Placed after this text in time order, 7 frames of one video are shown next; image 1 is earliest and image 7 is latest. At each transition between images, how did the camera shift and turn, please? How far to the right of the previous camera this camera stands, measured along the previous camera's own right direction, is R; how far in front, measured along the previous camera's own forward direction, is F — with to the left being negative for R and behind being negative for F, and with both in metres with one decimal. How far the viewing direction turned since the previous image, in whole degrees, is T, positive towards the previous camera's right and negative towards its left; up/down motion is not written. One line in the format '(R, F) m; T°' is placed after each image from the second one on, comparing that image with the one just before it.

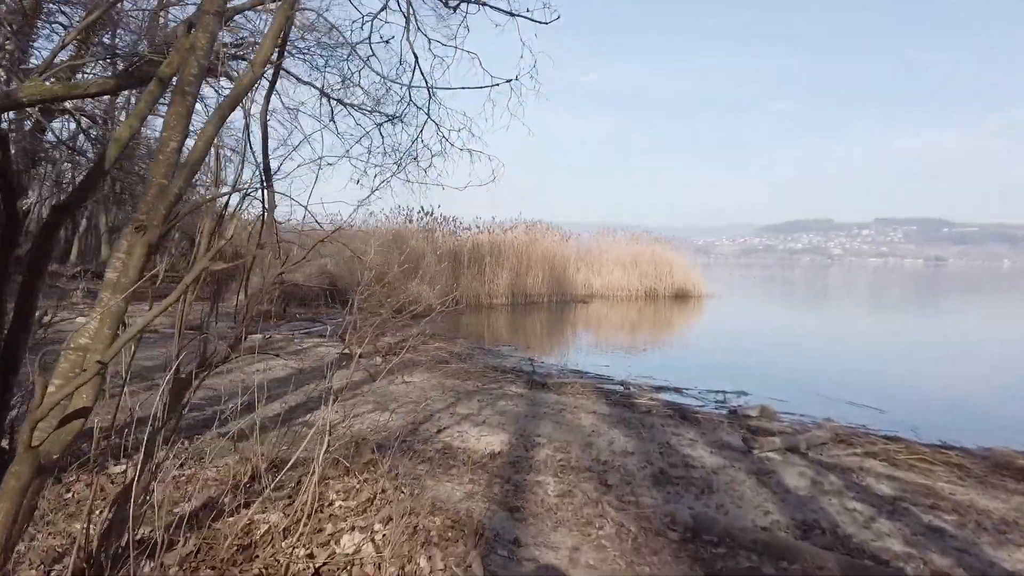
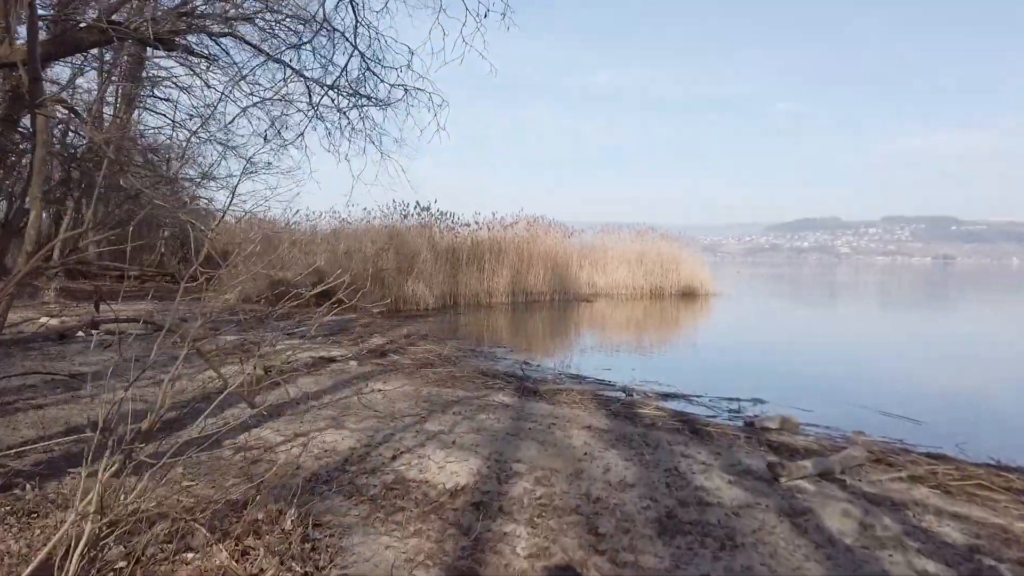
(+0.1, +0.6) m; 0°
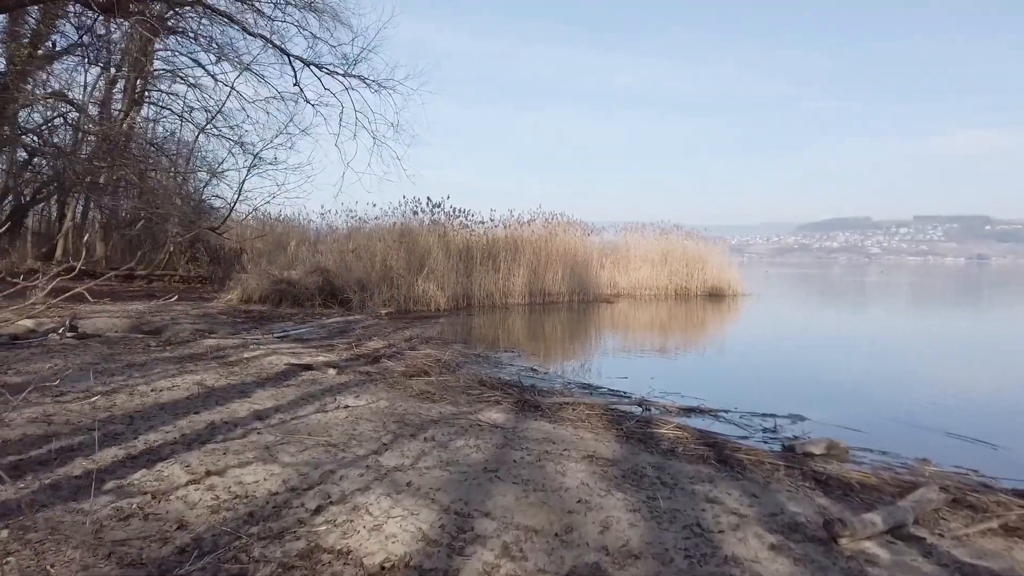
(+0.2, +0.7) m; -2°
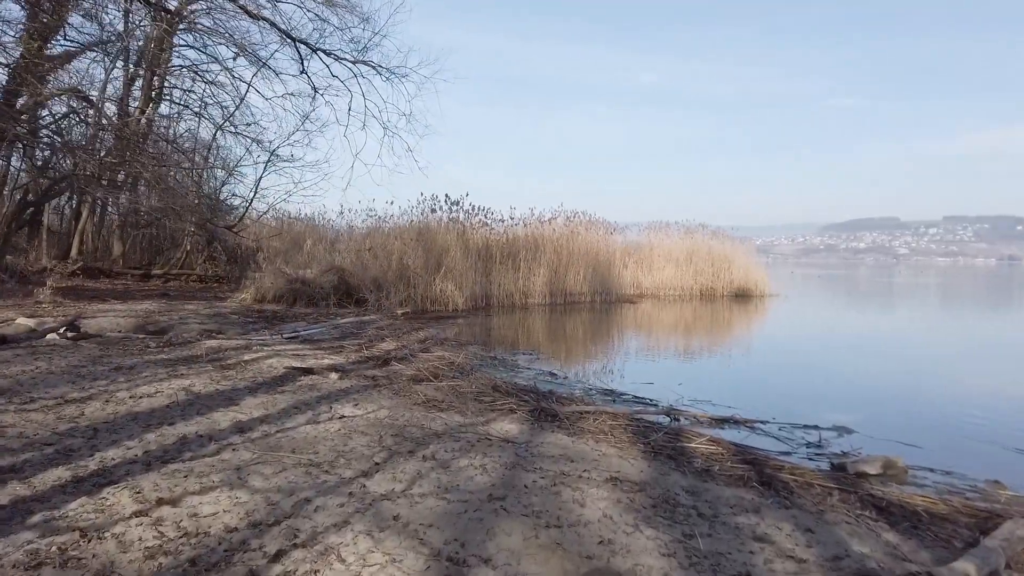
(0.0, +0.4) m; -2°
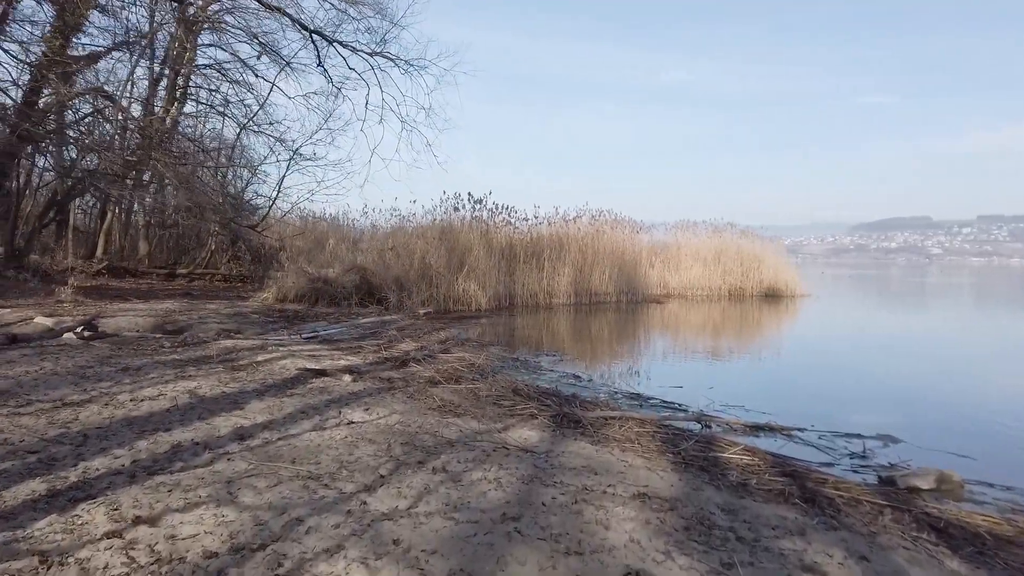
(0.0, +0.2) m; -2°
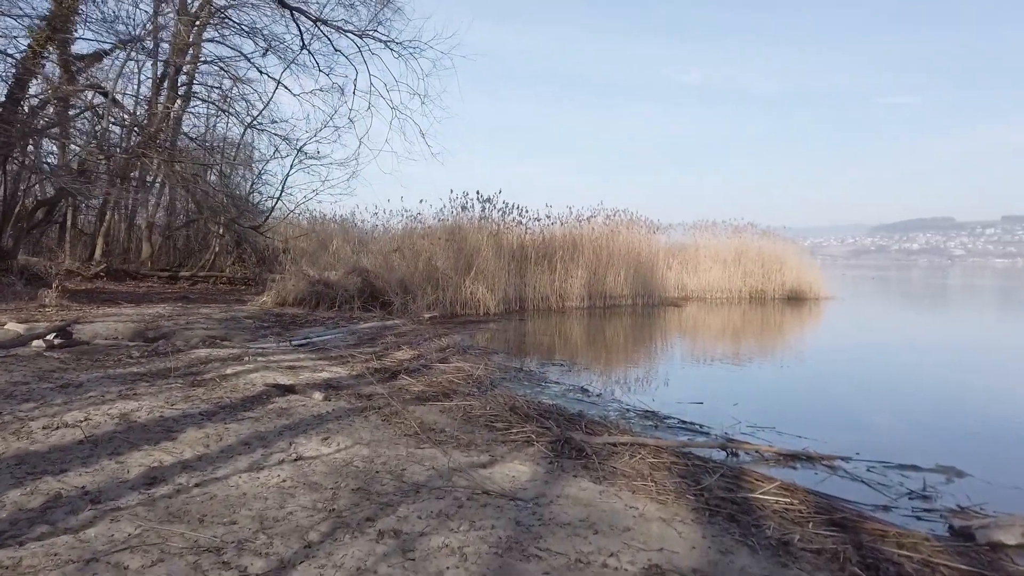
(+0.1, +0.6) m; -1°
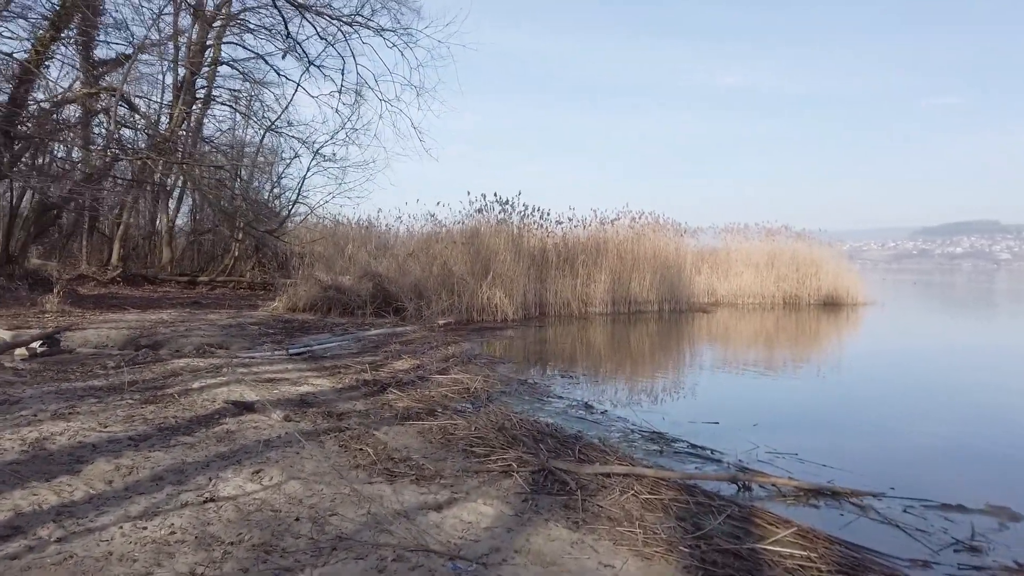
(+0.2, +0.5) m; -3°
